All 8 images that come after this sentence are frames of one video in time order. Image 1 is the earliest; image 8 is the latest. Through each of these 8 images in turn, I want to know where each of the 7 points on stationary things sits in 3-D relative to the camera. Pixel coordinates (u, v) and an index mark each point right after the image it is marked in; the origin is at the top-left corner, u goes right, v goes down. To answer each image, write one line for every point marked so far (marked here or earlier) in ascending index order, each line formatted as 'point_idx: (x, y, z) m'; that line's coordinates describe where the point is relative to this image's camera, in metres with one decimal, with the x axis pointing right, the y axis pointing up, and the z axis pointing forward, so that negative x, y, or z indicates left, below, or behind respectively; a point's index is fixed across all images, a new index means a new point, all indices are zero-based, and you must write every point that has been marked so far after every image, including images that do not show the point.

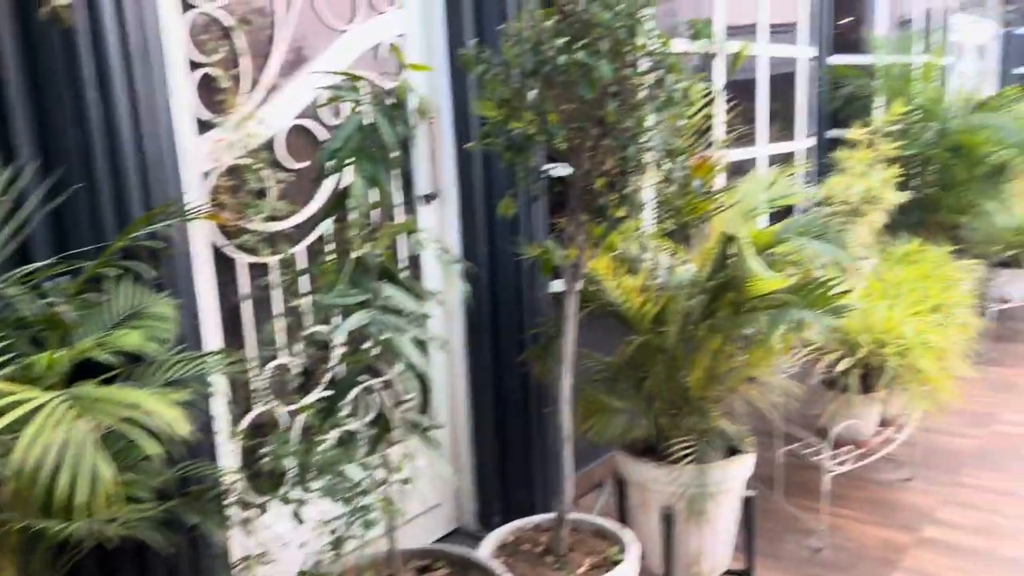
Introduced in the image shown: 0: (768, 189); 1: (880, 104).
0: (+0.8, +0.3, +2.5) m
1: (+2.1, +1.1, +4.7) m
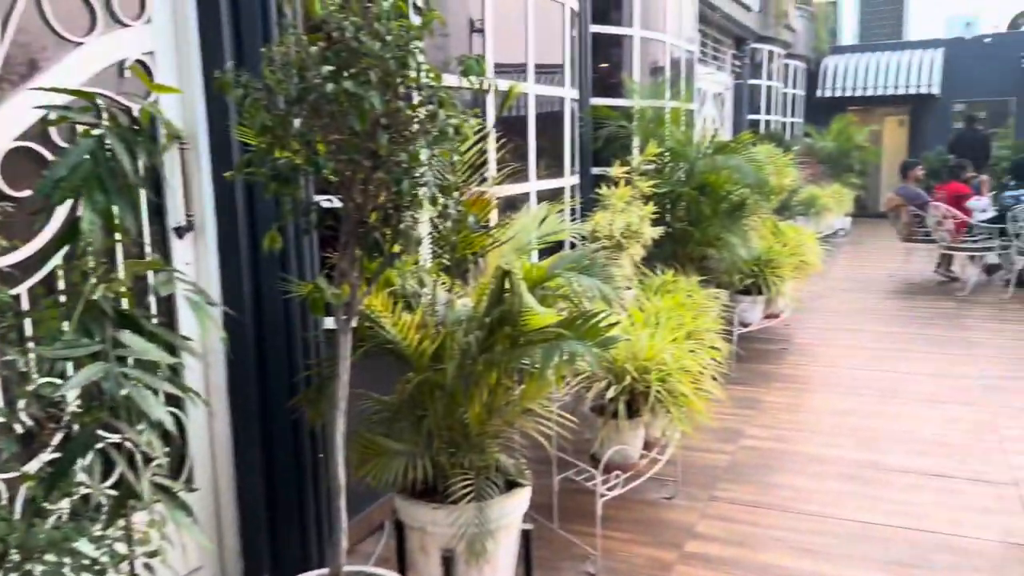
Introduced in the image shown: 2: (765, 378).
0: (+0.1, +0.2, +2.6) m
1: (+0.8, +0.9, +5.0) m
2: (+1.6, -0.6, +5.2) m
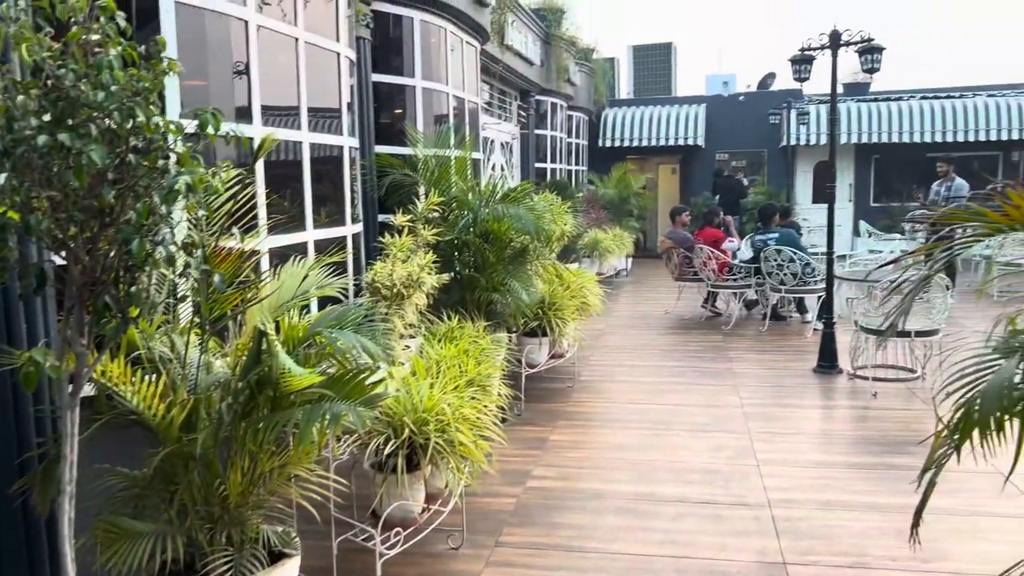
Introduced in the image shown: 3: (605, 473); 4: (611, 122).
0: (-0.6, 0.0, +2.5) m
1: (-0.6, +0.6, +5.0) m
2: (+0.3, -0.9, +5.4) m
3: (+0.5, -1.0, +4.2) m
4: (+1.8, +3.0, +14.7) m
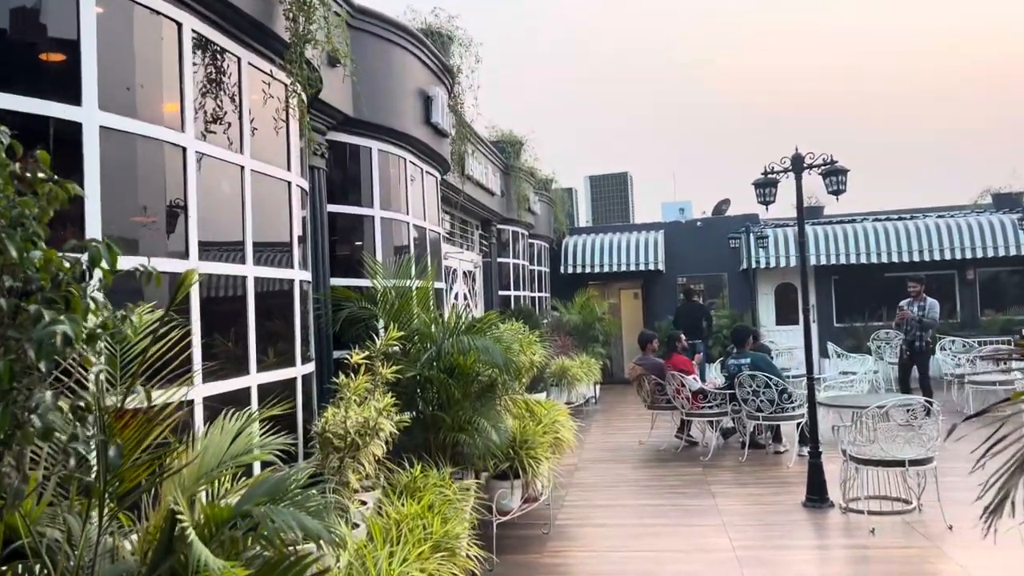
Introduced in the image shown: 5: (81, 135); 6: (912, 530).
0: (-0.7, -0.4, +2.1) m
1: (-0.8, -0.2, +4.7) m
2: (+0.1, -1.7, +4.8) m
3: (+0.4, -1.6, +3.7) m
4: (+1.1, +0.7, +14.7) m
5: (-1.3, +0.5, +2.5) m
6: (+2.6, -1.6, +5.3) m
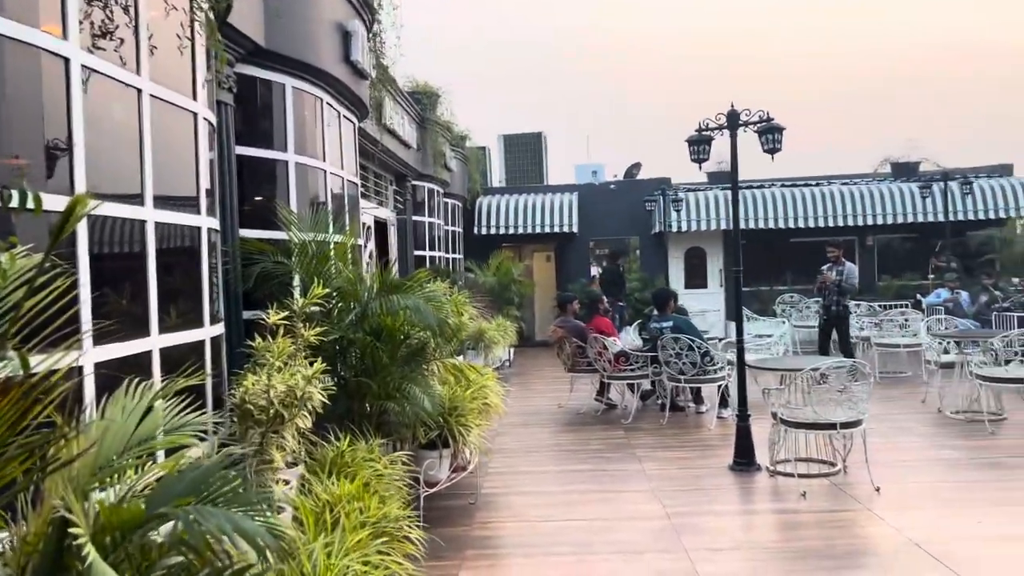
0: (-0.7, -0.3, +1.6) m
1: (-1.1, 0.0, +4.2) m
2: (-0.3, -1.4, +4.5) m
3: (+0.1, -1.4, +3.4) m
4: (-0.5, +1.4, +14.3) m
5: (-1.4, +0.6, +1.9) m
6: (+2.1, -1.3, +5.2) m
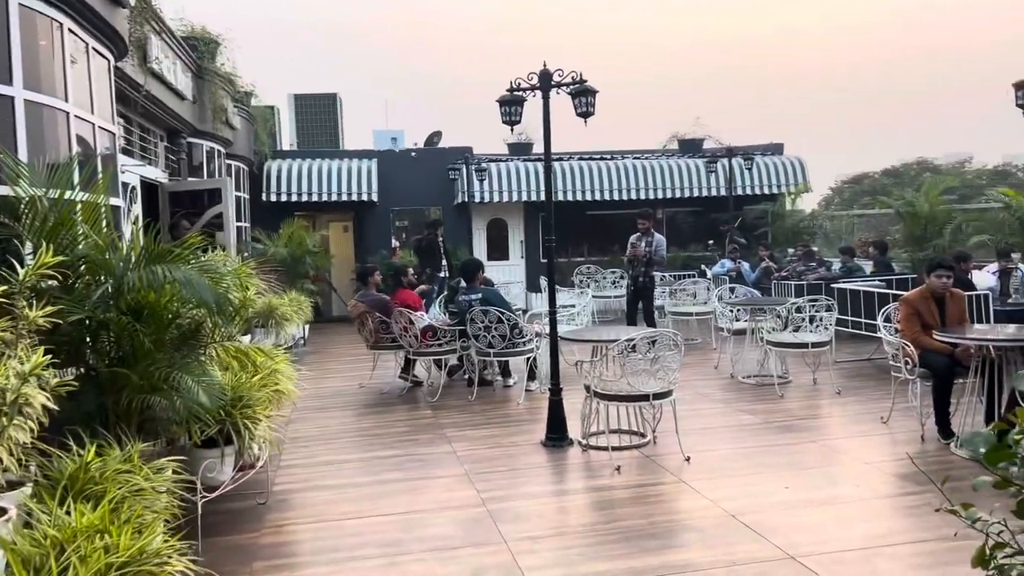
0: (-1.0, -0.2, +0.9) m
1: (-2.0, +0.2, +3.3) m
2: (-1.3, -1.3, +3.9) m
3: (-0.6, -1.3, +2.9) m
4: (-3.9, +1.8, +13.2) m
5: (-1.7, +0.7, +1.0) m
6: (+0.9, -1.1, +5.2) m
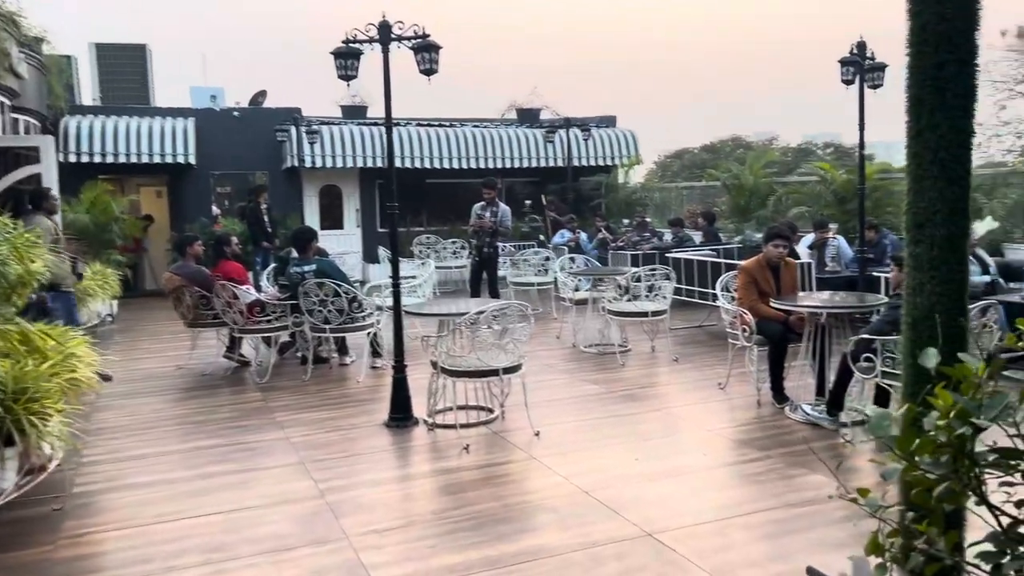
0: (-1.1, -0.2, +0.4) m
1: (-2.5, +0.2, +2.5) m
2: (-1.9, -1.2, +3.3) m
3: (-1.1, -1.2, +2.5) m
4: (-6.4, +2.3, +11.8) m
5: (-1.8, +0.7, +0.3) m
6: (-0.1, -0.9, +5.0) m
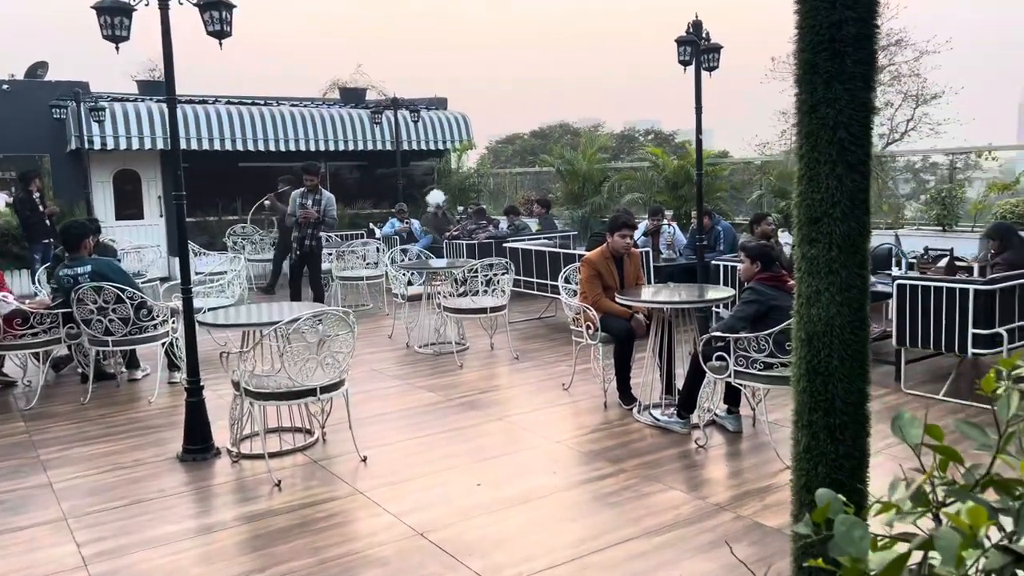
0: (-1.1, -0.3, -0.4) m
1: (-3.0, +0.1, +1.4) m
2: (-2.5, -1.3, +2.2) m
3: (-1.5, -1.3, +1.6) m
4: (-8.6, +2.2, +9.6) m
5: (-1.8, +0.5, -0.7) m
6: (-1.0, -1.0, +4.3) m
